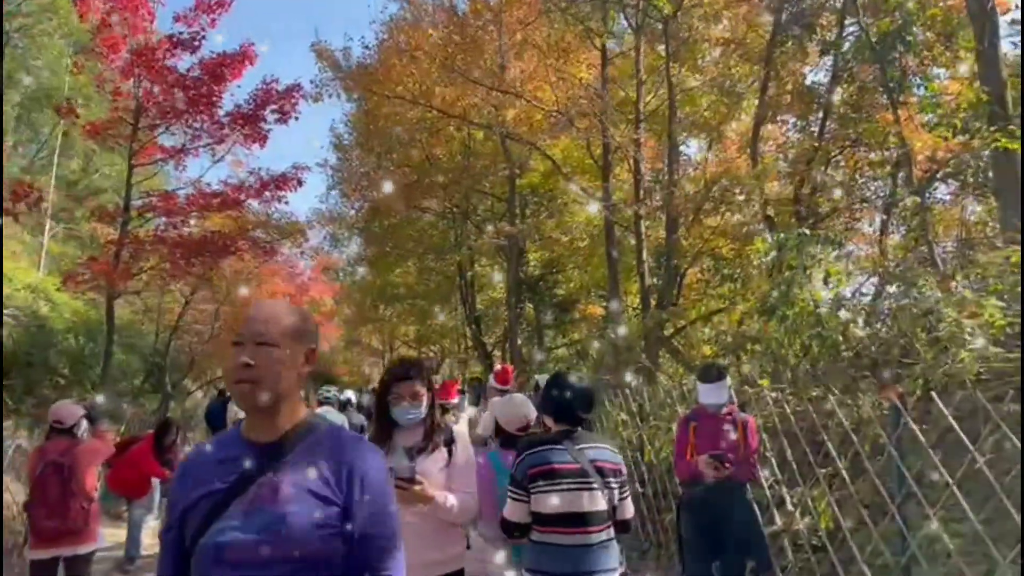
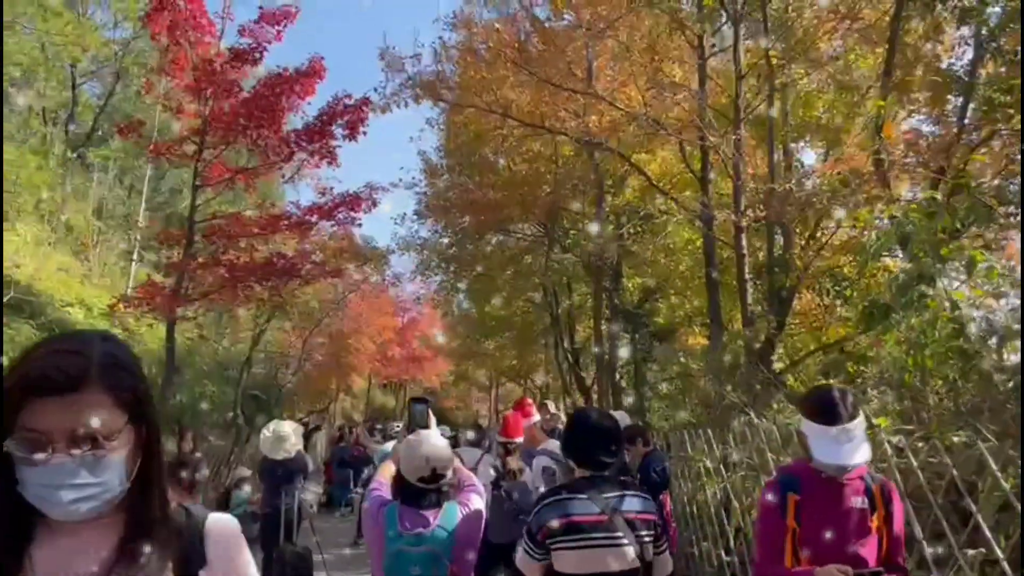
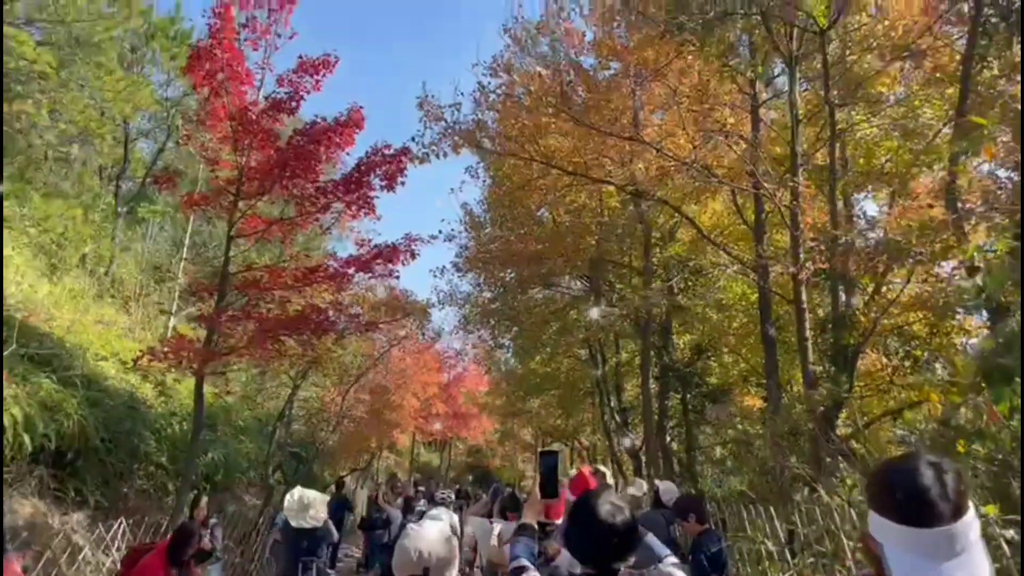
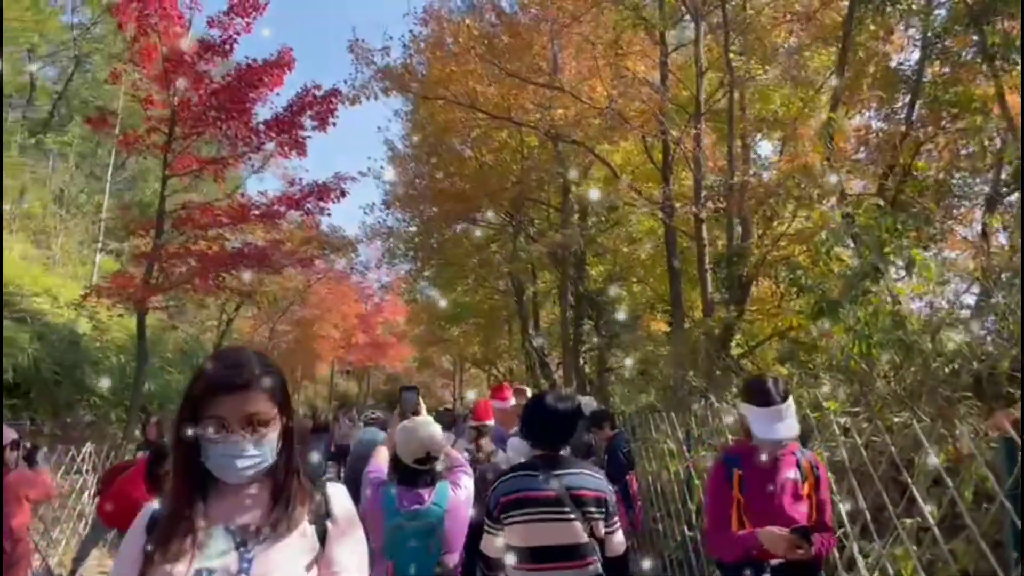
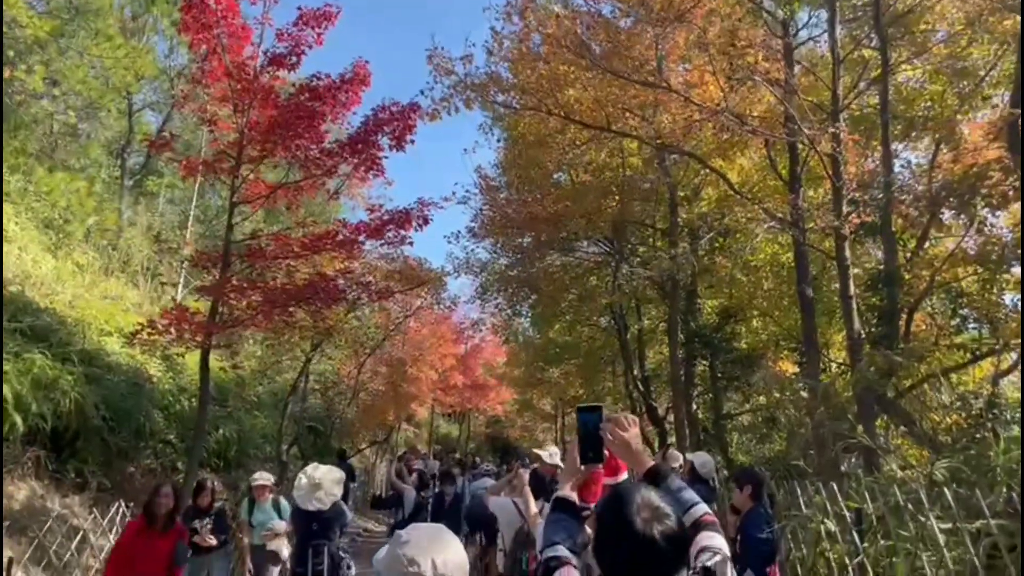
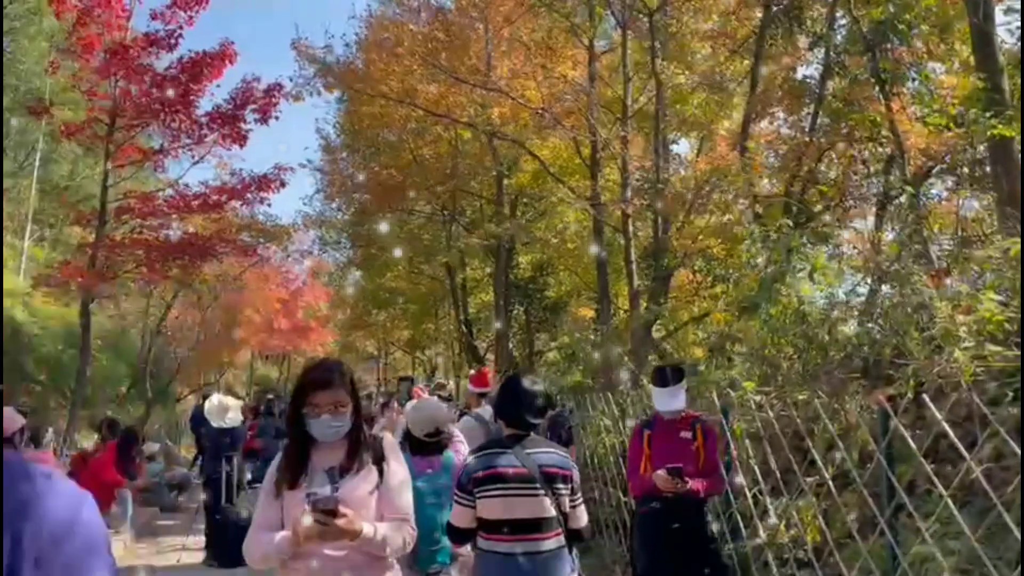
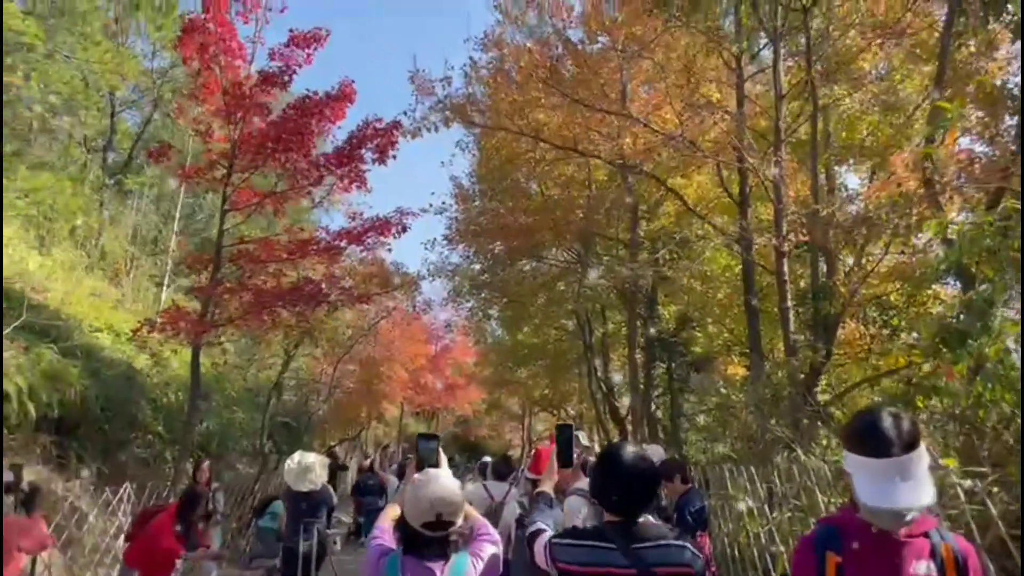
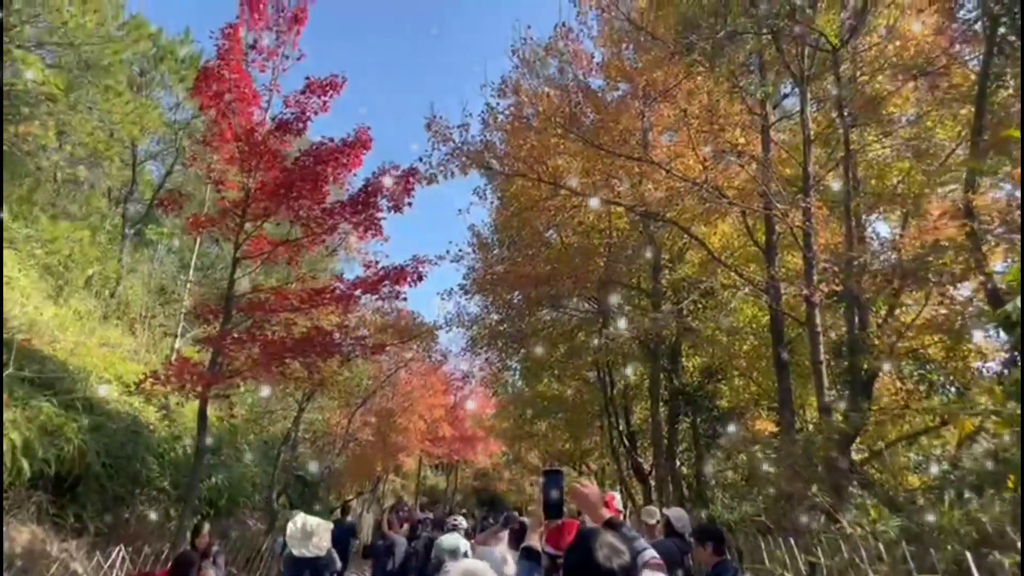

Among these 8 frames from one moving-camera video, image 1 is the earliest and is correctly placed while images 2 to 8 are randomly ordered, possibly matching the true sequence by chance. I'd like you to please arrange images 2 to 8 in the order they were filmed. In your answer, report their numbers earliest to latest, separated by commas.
6, 4, 2, 7, 3, 8, 5
